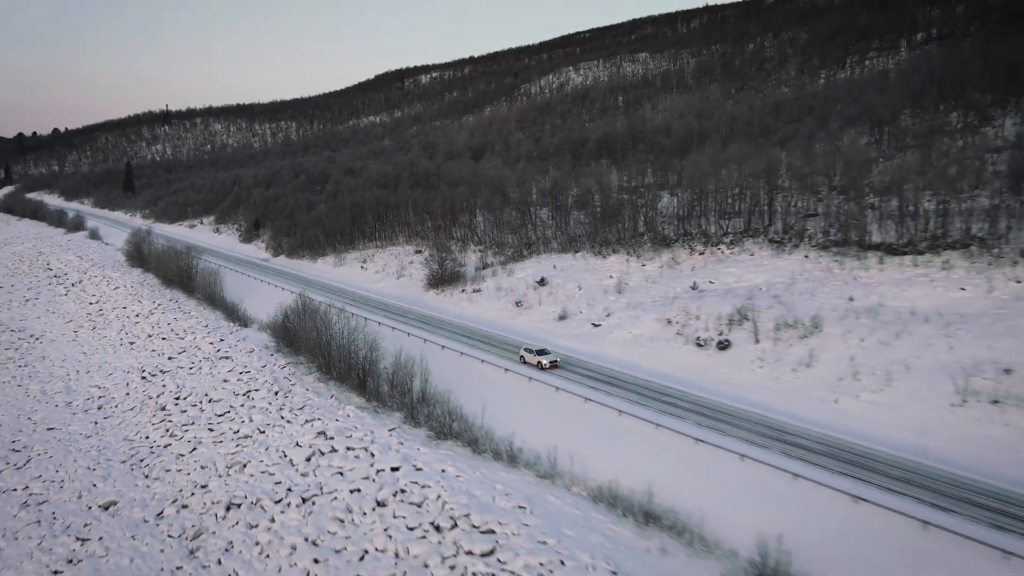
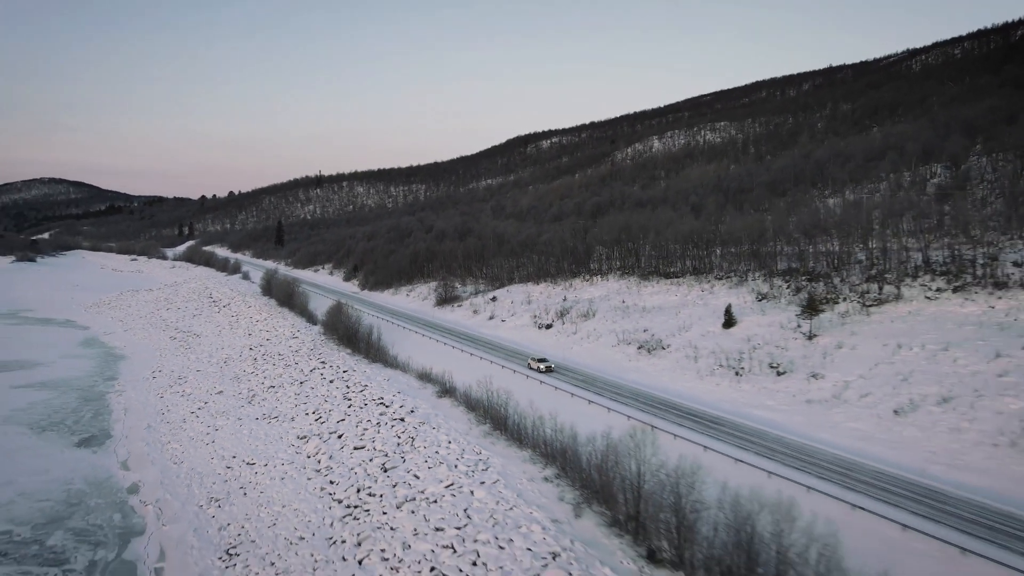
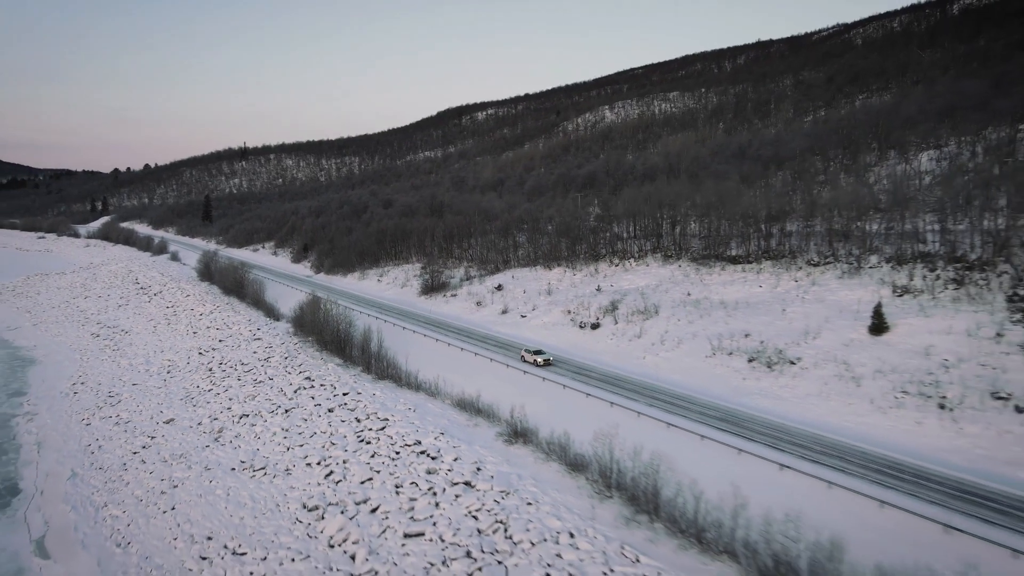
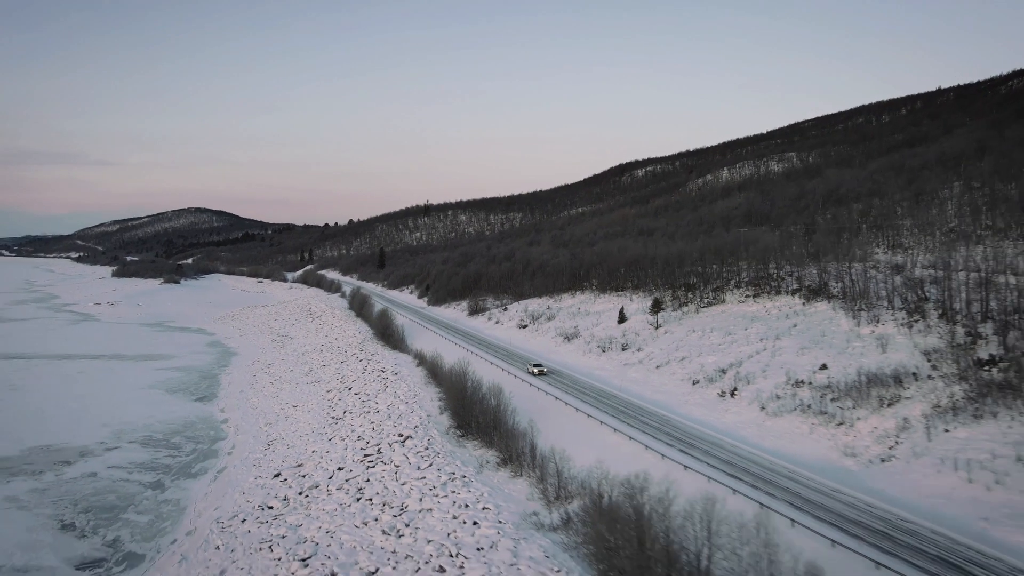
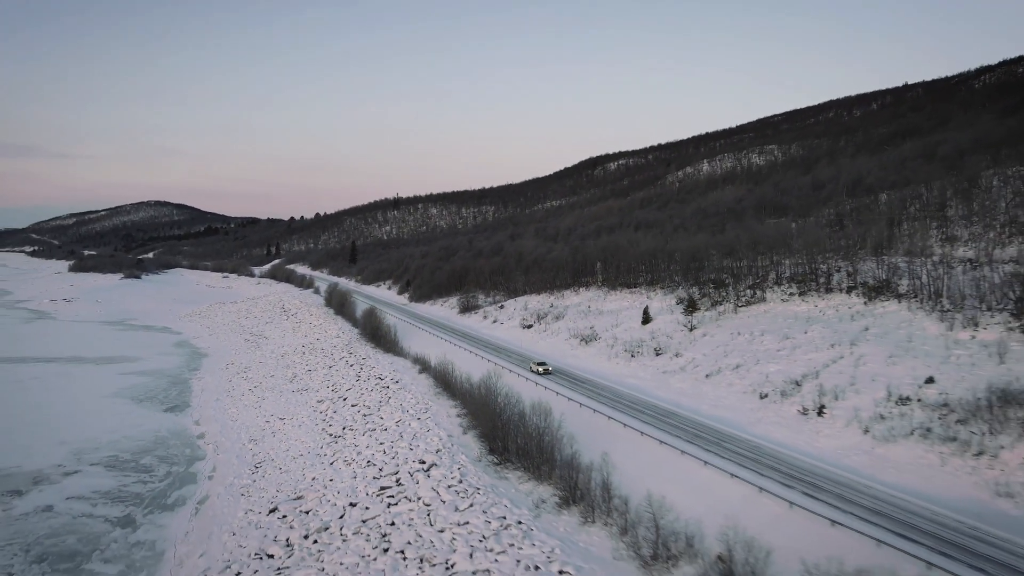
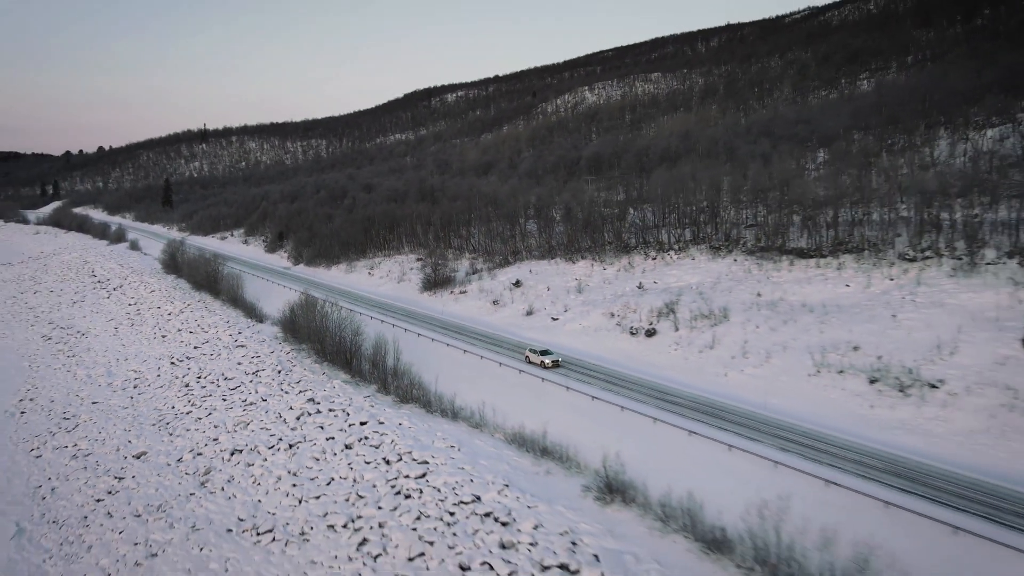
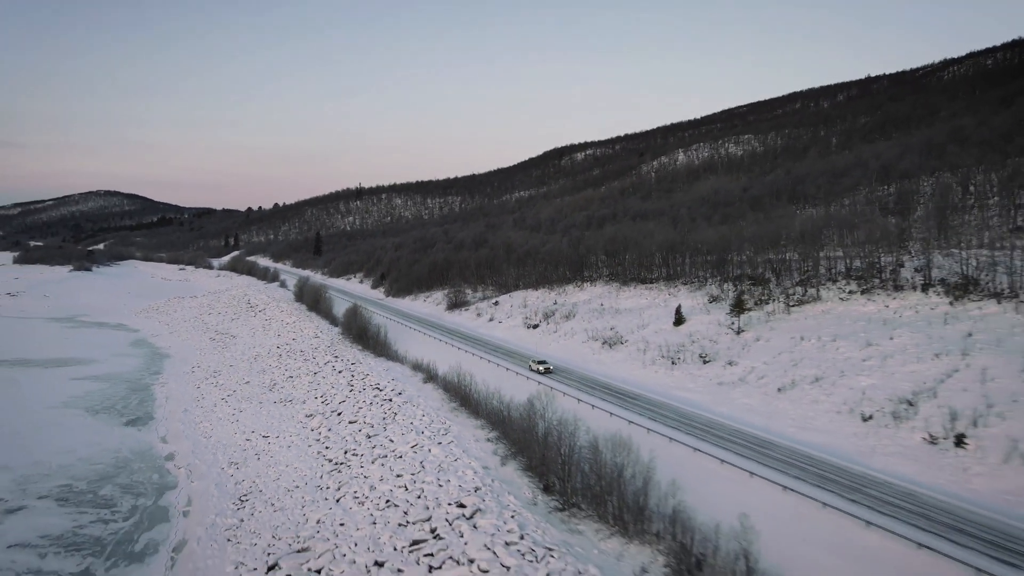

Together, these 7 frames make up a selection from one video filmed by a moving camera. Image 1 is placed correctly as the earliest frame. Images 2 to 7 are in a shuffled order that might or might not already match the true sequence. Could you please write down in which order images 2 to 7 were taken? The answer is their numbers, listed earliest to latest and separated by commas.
6, 3, 2, 7, 5, 4
